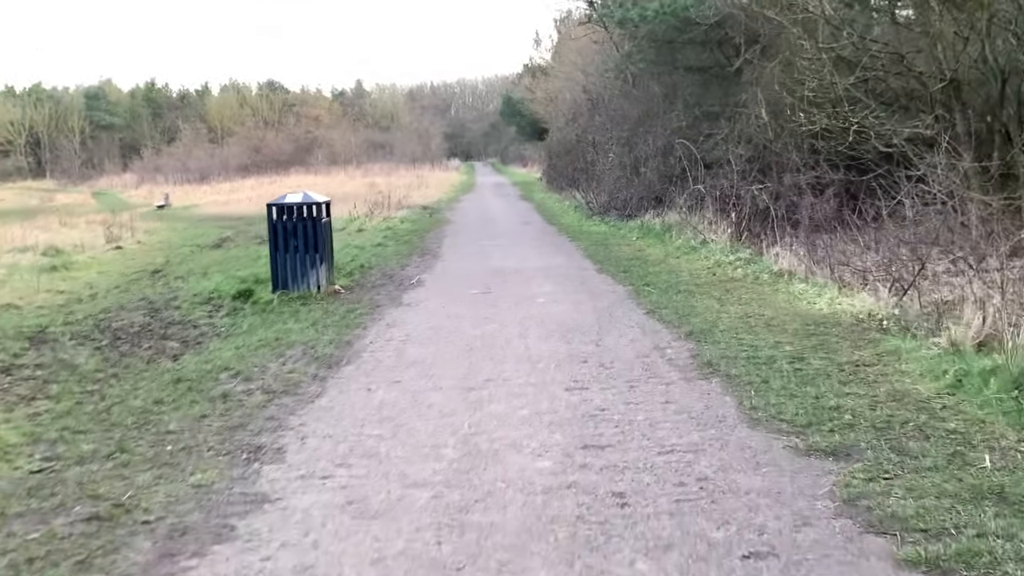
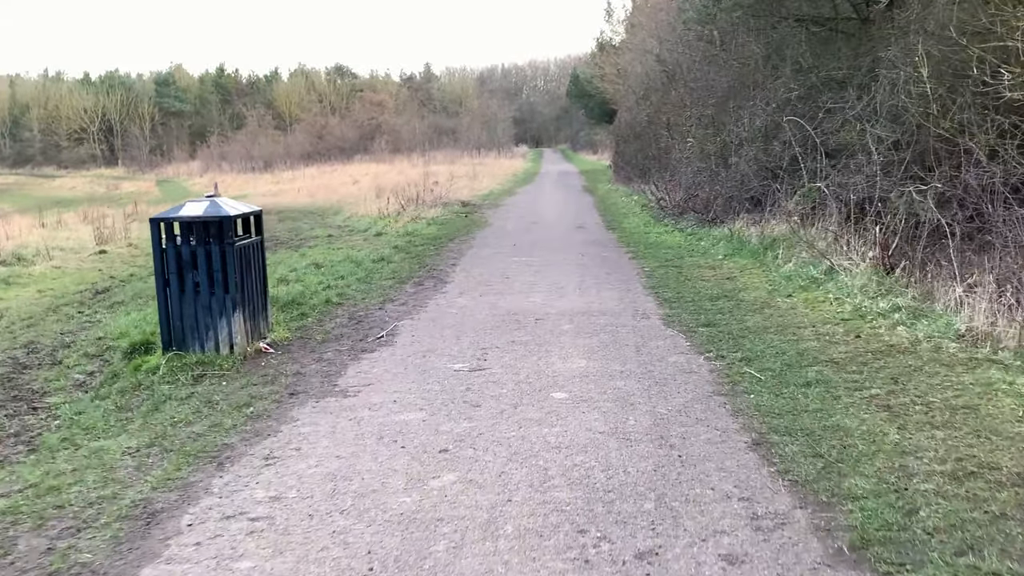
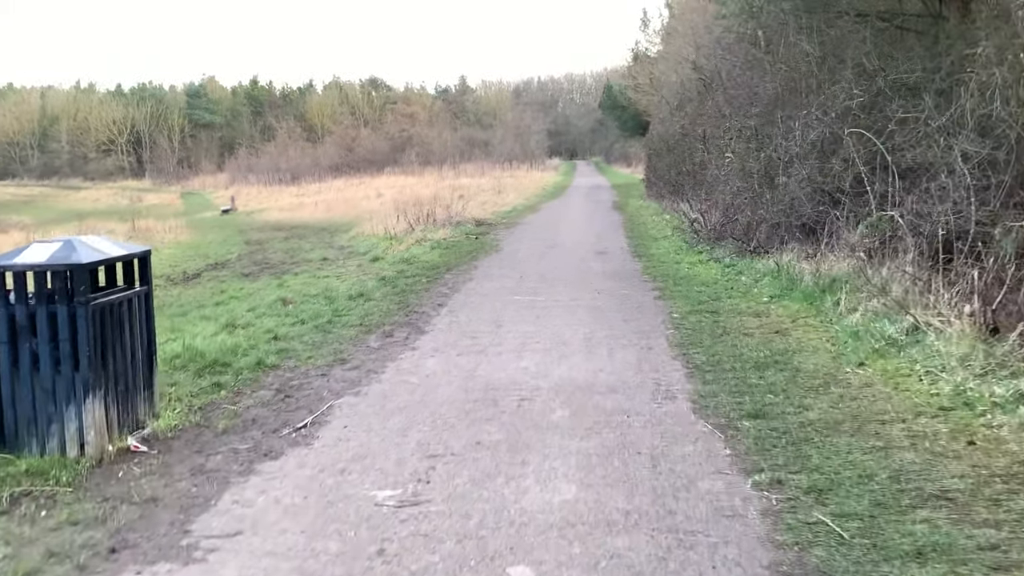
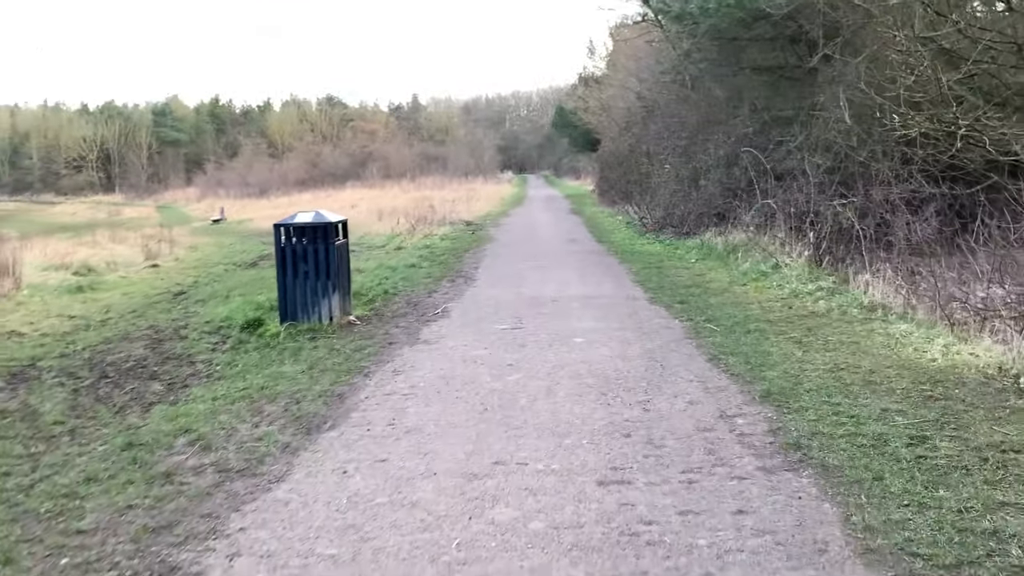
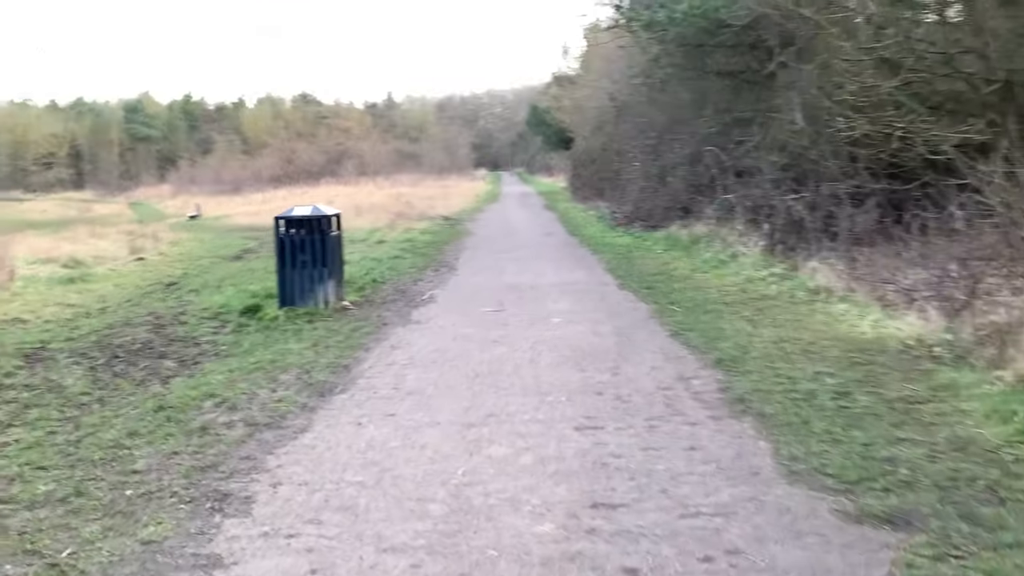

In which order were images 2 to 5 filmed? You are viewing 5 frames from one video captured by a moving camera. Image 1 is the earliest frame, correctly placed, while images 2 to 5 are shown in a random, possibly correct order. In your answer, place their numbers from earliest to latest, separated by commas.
5, 4, 2, 3
